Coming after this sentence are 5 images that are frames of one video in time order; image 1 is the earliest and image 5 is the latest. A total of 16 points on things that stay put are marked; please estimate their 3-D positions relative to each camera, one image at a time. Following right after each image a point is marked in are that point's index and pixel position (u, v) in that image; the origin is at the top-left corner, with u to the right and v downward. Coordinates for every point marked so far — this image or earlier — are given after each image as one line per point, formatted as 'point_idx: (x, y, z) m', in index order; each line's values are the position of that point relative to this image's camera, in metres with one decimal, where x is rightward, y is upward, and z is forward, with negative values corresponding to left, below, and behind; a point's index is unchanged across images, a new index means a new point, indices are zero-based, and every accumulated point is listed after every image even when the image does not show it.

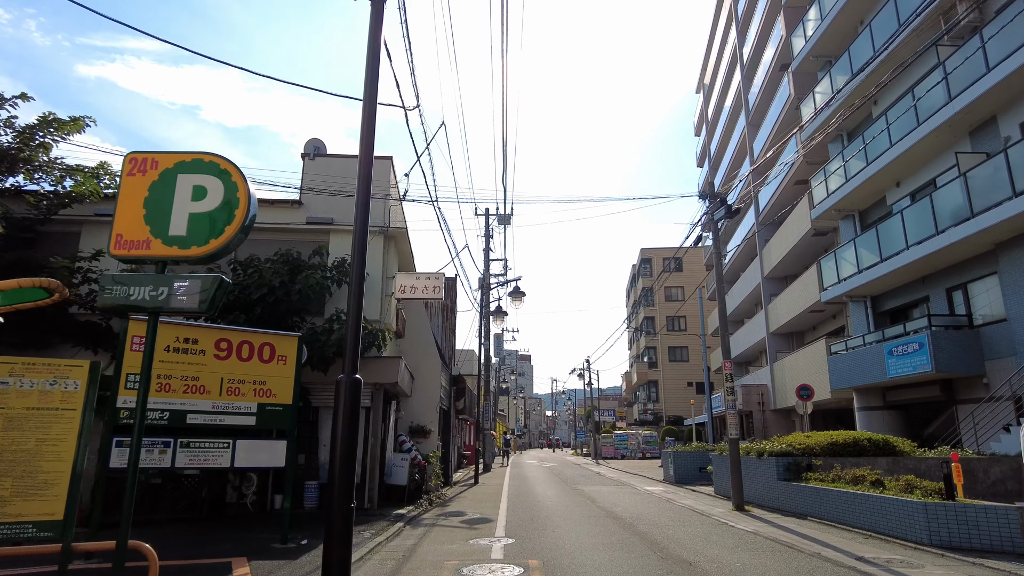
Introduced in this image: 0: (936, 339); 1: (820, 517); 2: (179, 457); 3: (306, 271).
0: (+11.0, -1.3, +17.9) m
1: (+5.4, -4.0, +12.1) m
2: (-4.1, -2.1, +8.5) m
3: (-3.7, +0.3, +12.3) m
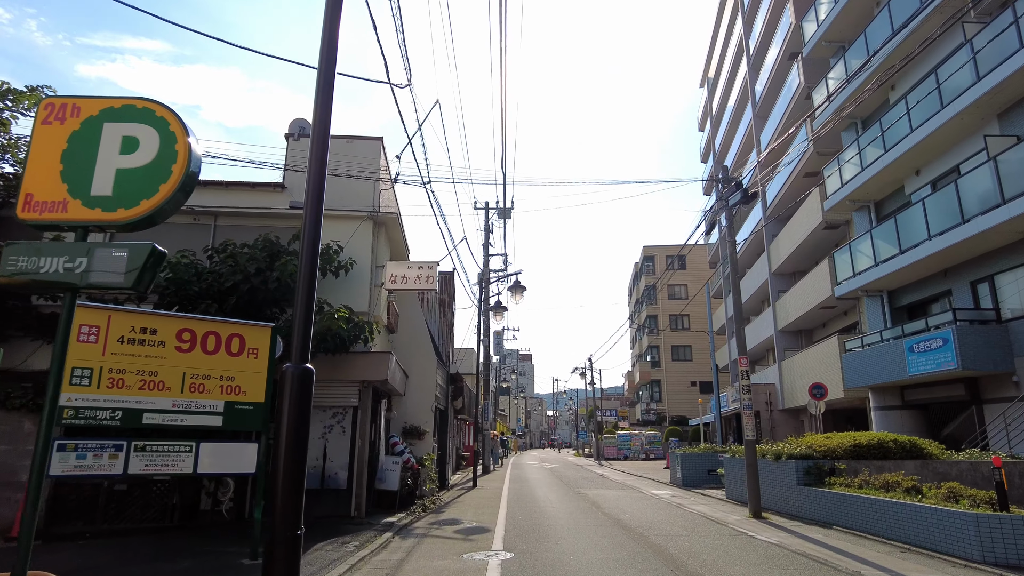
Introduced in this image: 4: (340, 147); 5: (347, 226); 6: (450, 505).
0: (+11.0, -1.2, +16.8) m
1: (+5.4, -3.9, +11.1) m
2: (-4.1, -1.9, +7.5) m
3: (-3.7, +0.5, +11.3) m
4: (-3.4, +2.8, +13.5) m
5: (-3.1, +1.2, +12.9) m
6: (-1.4, -4.8, +15.2) m
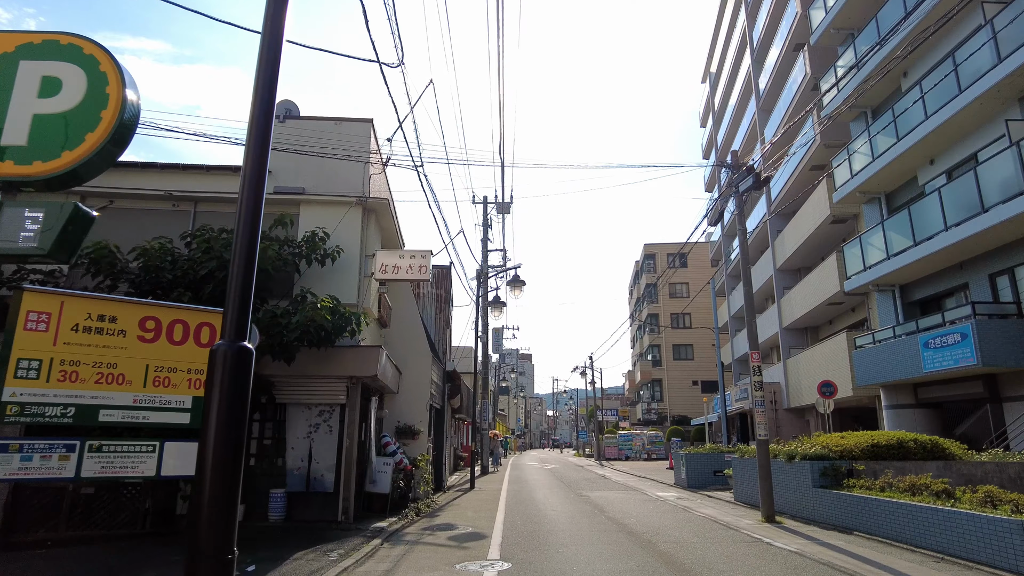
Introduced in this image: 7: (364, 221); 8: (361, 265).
0: (+11.0, -1.0, +16.1) m
1: (+5.4, -3.7, +10.4) m
2: (-4.2, -1.7, +6.7) m
3: (-3.8, +0.7, +10.5) m
4: (-3.4, +3.0, +12.8) m
5: (-3.1, +1.3, +12.1) m
6: (-1.4, -4.6, +14.5) m
7: (-2.6, +1.2, +12.3) m
8: (-2.6, +0.4, +12.0) m
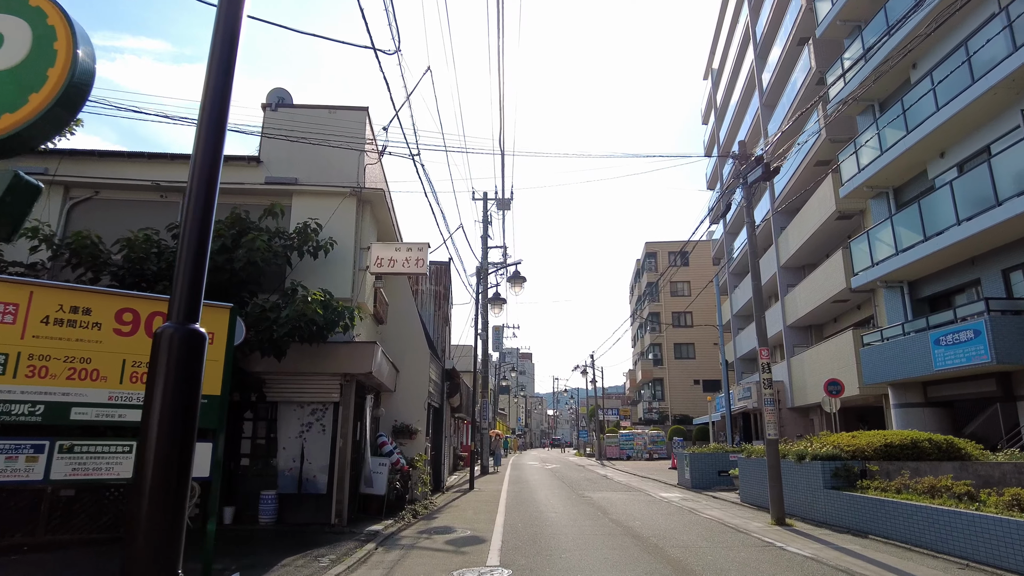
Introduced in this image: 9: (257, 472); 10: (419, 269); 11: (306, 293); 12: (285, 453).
0: (+11.0, -0.9, +15.6) m
1: (+5.4, -3.6, +9.9) m
2: (-4.2, -1.6, +6.3) m
3: (-3.8, +0.8, +10.1) m
4: (-3.4, +3.1, +12.3) m
5: (-3.1, +1.4, +11.7) m
6: (-1.4, -4.5, +14.0) m
7: (-2.6, +1.3, +11.8) m
8: (-2.6, +0.5, +11.5) m
9: (-4.1, -3.0, +11.0) m
10: (-1.6, +0.3, +11.6) m
11: (-2.9, -0.1, +9.8) m
12: (-3.7, -2.7, +11.1) m
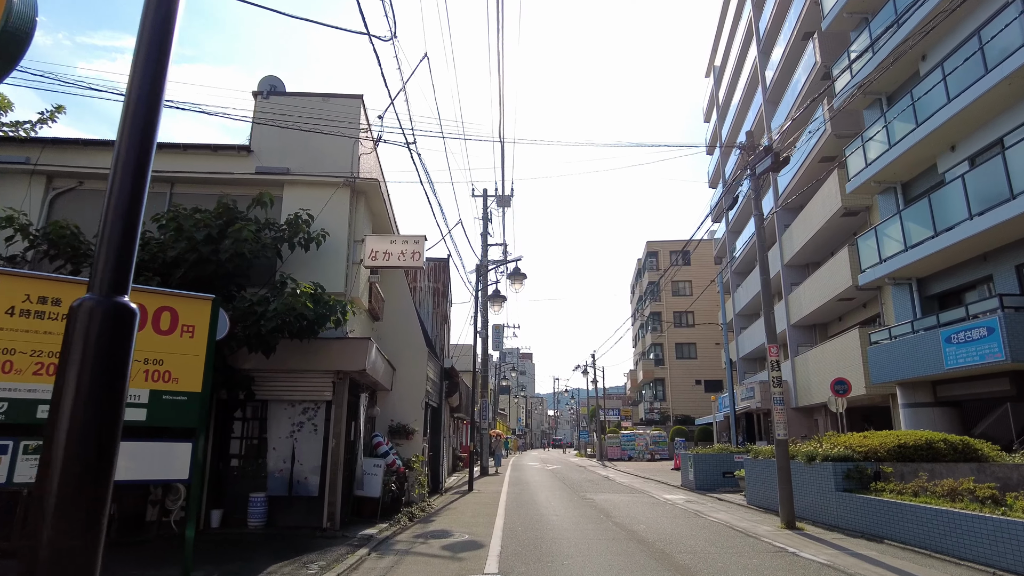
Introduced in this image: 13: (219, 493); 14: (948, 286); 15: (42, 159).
0: (+11.0, -0.8, +15.2) m
1: (+5.4, -3.5, +9.5) m
2: (-4.2, -1.5, +5.8) m
3: (-3.8, +0.9, +9.6) m
4: (-3.4, +3.2, +11.9) m
5: (-3.1, +1.5, +11.2) m
6: (-1.4, -4.5, +13.6) m
7: (-2.6, +1.4, +11.4) m
8: (-2.6, +0.6, +11.1) m
9: (-4.1, -2.9, +10.6) m
10: (-1.6, +0.4, +11.1) m
11: (-2.9, 0.0, +9.4) m
12: (-3.7, -2.6, +10.7) m
13: (-4.4, -3.1, +10.5) m
14: (+12.3, 0.0, +19.5) m
15: (-7.5, +2.1, +11.0) m
